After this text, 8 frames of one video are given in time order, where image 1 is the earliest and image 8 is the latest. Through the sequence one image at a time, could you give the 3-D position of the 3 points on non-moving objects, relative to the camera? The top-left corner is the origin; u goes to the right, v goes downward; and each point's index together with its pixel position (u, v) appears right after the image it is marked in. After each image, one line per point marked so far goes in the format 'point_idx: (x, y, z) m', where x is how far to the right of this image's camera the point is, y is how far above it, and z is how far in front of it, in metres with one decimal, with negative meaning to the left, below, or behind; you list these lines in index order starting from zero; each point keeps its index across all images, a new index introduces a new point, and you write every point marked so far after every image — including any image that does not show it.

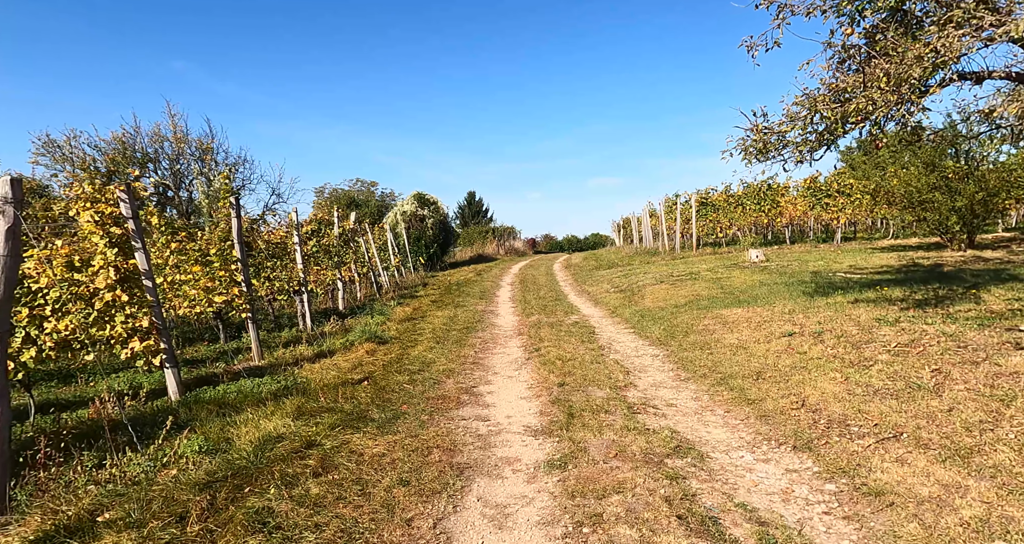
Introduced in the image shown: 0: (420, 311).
0: (-2.0, -0.9, +15.0) m
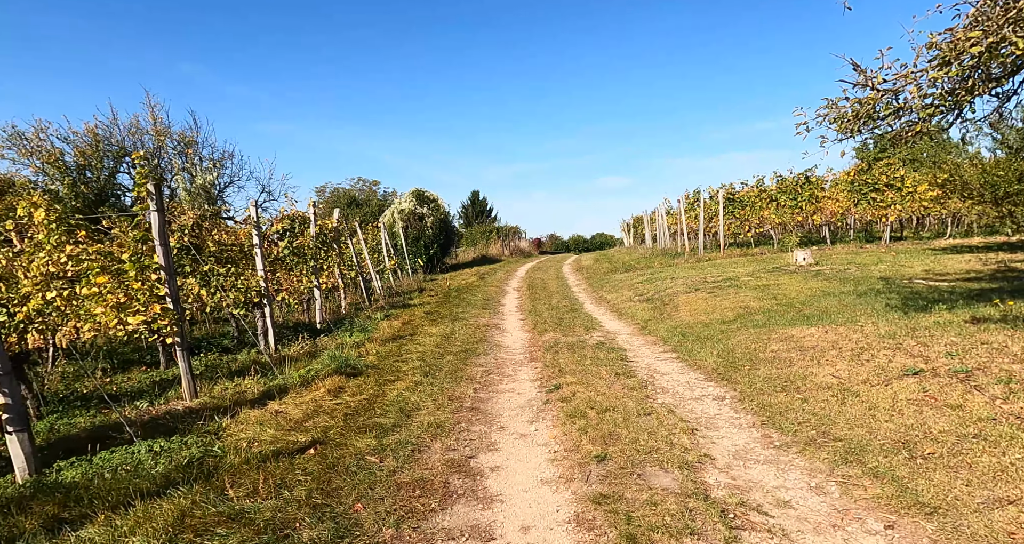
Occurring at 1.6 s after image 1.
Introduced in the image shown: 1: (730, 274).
0: (-1.9, -1.0, +12.4) m
1: (+5.7, -0.1, +17.7) m
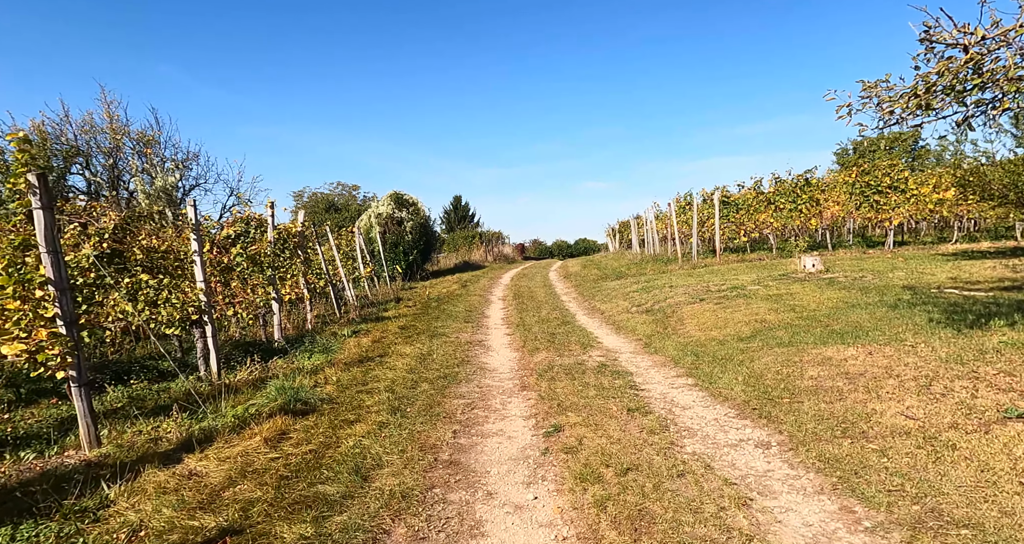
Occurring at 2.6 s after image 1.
0: (-2.1, -1.2, +10.8) m
1: (+5.4, -0.2, +16.3) m
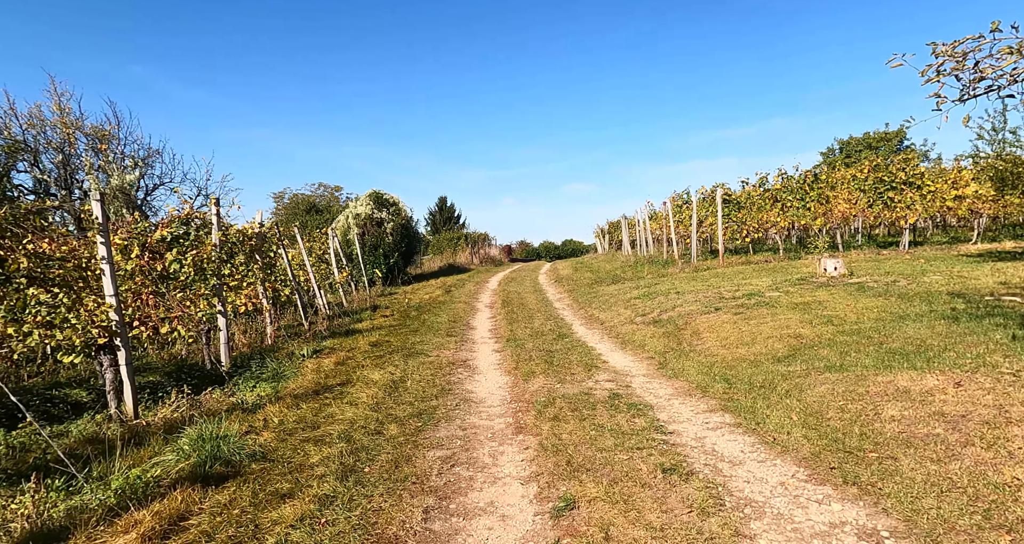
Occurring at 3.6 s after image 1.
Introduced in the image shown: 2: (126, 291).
0: (-2.2, -1.3, +9.0) m
1: (+5.1, -0.3, +14.6) m
2: (-5.3, -0.3, +9.2) m
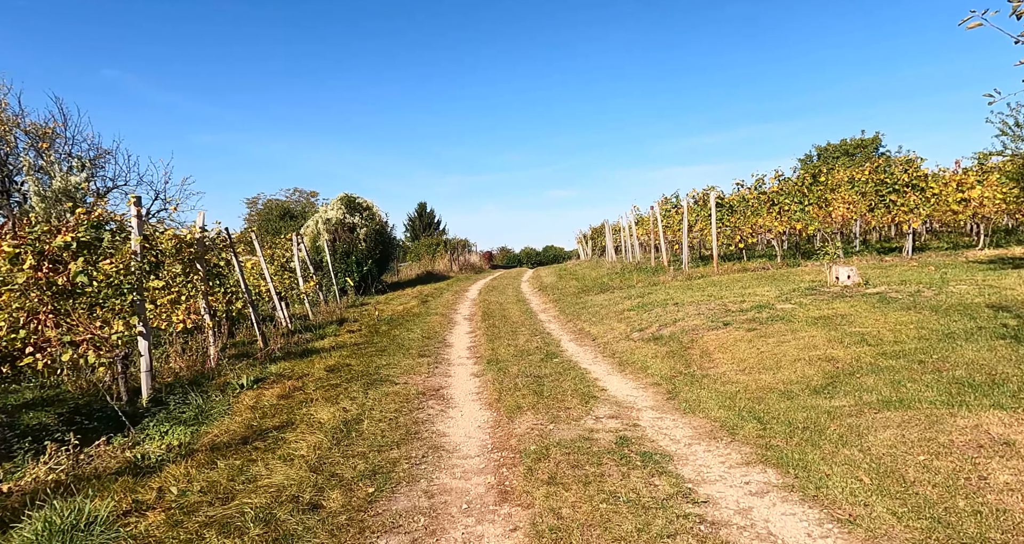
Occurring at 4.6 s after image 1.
0: (-2.4, -1.5, +7.4) m
1: (+4.7, -0.5, +13.2) m
2: (-5.5, -0.4, +7.5) m
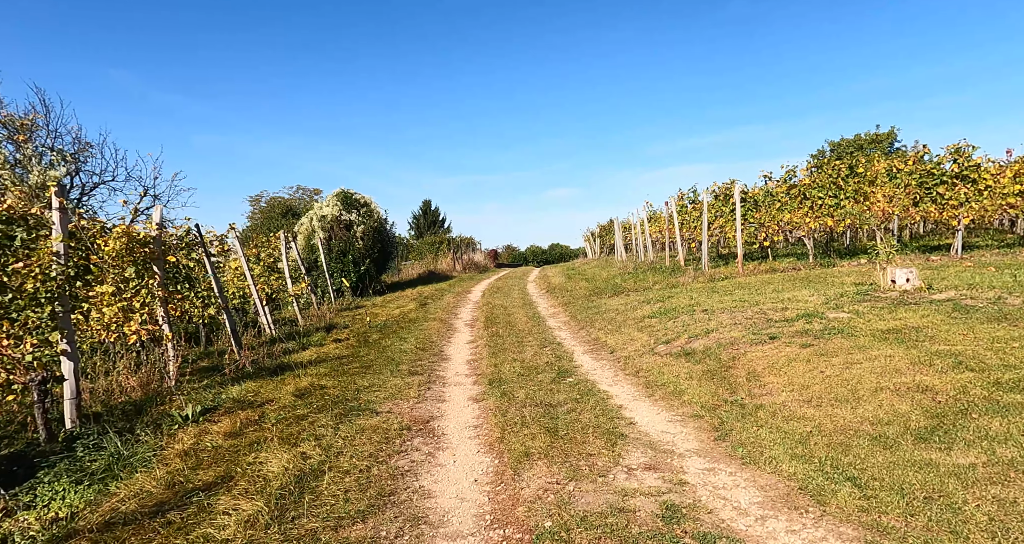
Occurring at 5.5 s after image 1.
0: (-2.4, -1.5, +5.7) m
1: (+4.8, -0.6, +11.5) m
2: (-5.4, -0.5, +5.9) m
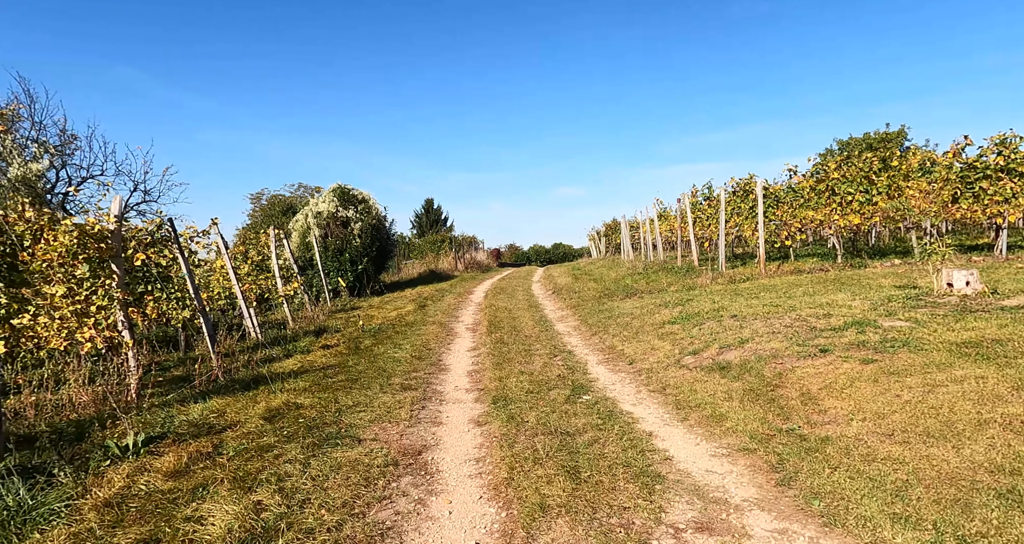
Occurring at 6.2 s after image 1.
0: (-2.3, -1.5, +4.5) m
1: (+4.9, -0.6, +10.2) m
2: (-5.4, -0.5, +4.7) m
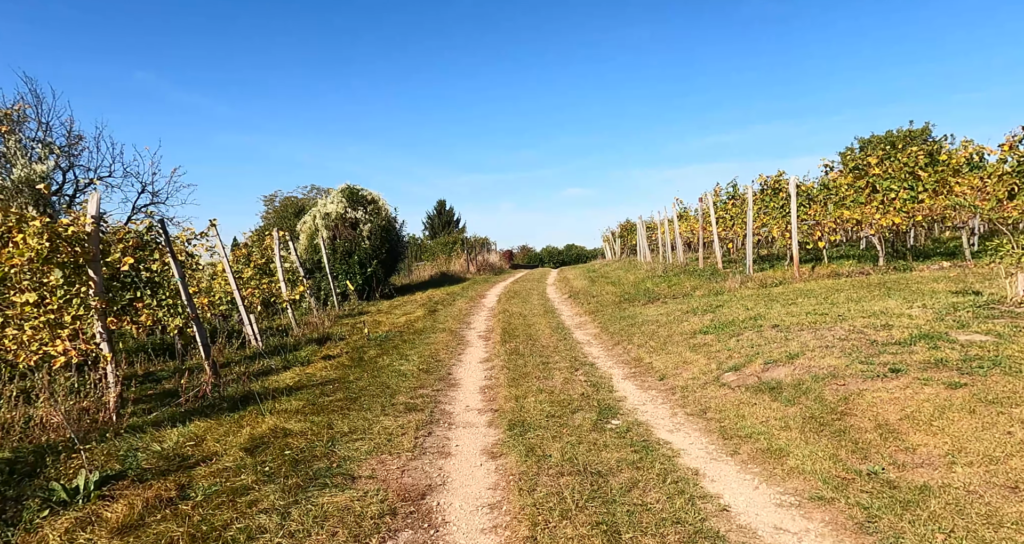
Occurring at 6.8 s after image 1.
0: (-2.2, -1.6, +3.5) m
1: (+5.2, -0.6, +9.1) m
2: (-5.2, -0.5, +3.8) m
